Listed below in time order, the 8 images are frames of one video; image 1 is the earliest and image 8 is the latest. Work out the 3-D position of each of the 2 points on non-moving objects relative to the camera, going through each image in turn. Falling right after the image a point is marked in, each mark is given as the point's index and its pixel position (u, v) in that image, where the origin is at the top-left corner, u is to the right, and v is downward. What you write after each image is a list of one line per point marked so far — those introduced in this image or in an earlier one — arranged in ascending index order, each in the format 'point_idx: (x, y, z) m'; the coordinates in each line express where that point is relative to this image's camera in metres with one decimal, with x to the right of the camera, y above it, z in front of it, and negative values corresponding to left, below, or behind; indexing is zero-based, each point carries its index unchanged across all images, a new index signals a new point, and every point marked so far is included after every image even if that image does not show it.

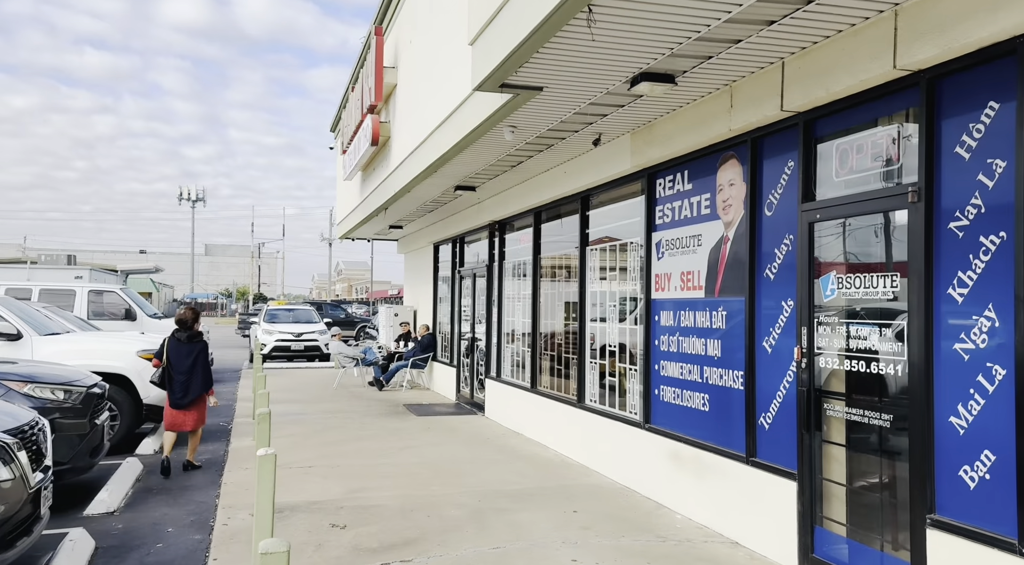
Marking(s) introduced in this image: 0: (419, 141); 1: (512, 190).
0: (-1.0, +1.7, +8.8) m
1: (0.0, +1.2, +9.6) m
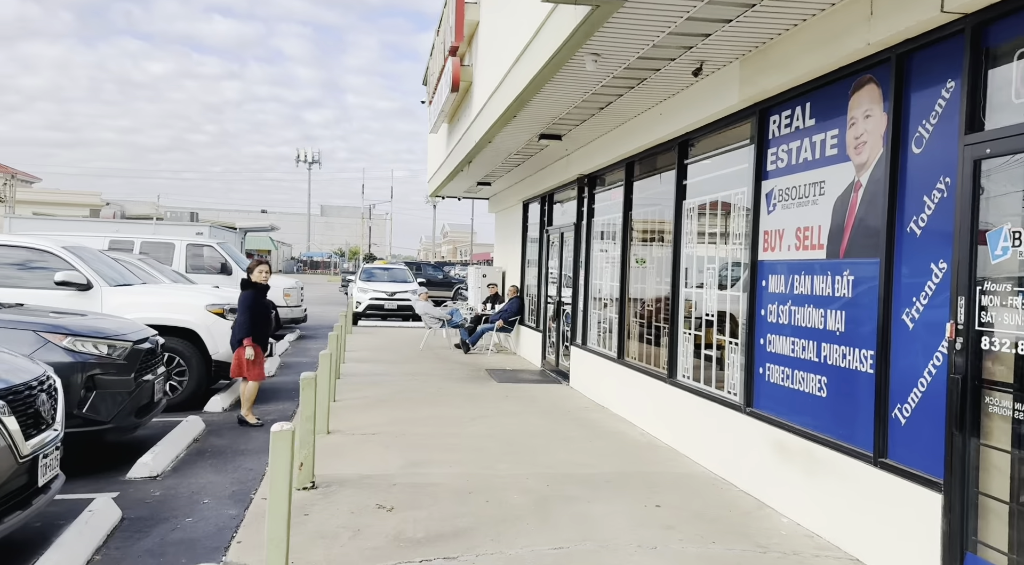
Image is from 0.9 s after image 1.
0: (-0.1, +2.1, +7.9) m
1: (+1.1, +1.7, +8.7) m
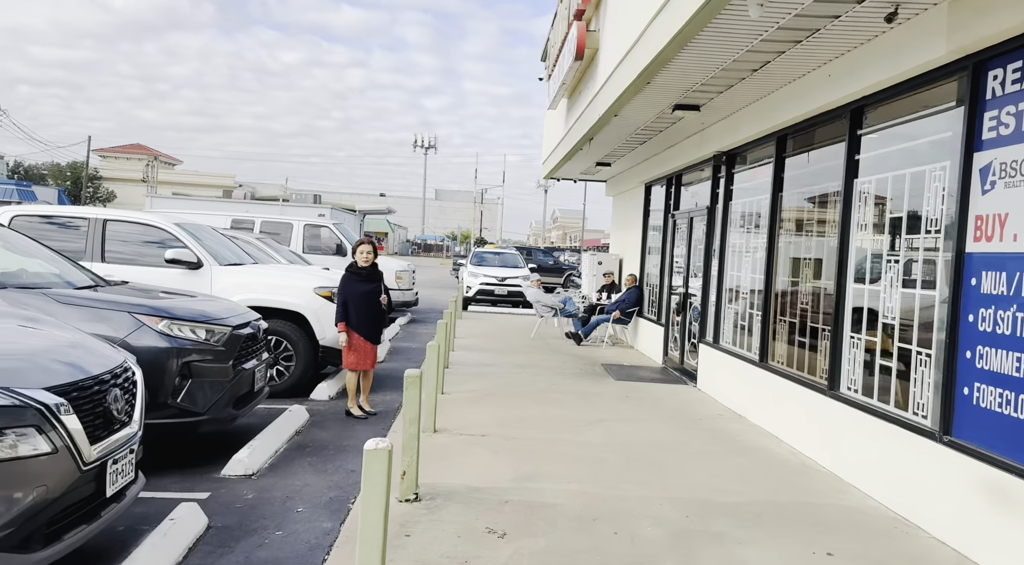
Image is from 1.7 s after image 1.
0: (+1.2, +2.2, +7.0) m
1: (+2.4, +1.8, +7.6) m
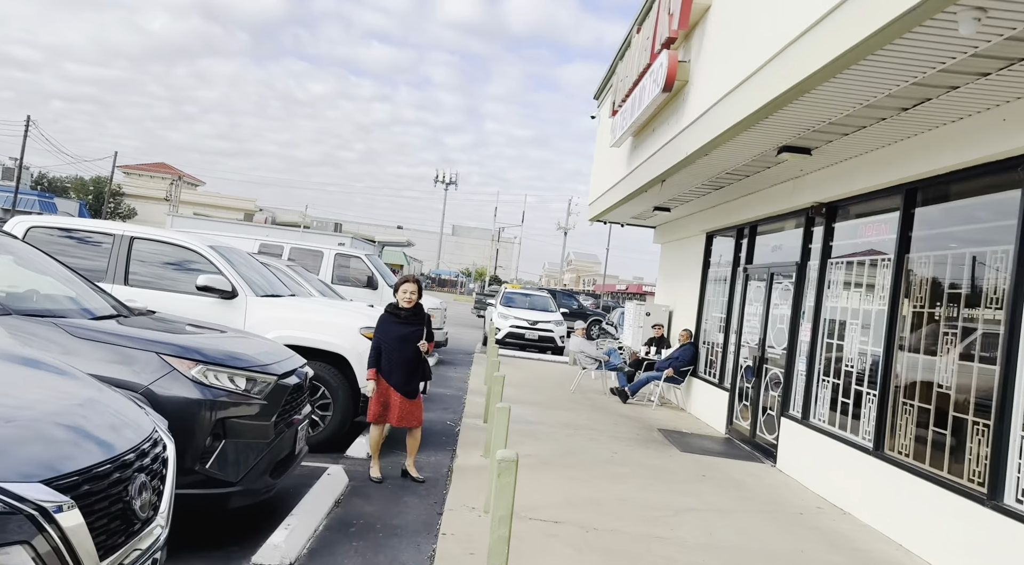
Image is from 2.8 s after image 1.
0: (+2.0, +1.7, +6.2) m
1: (+3.2, +1.1, +6.7) m
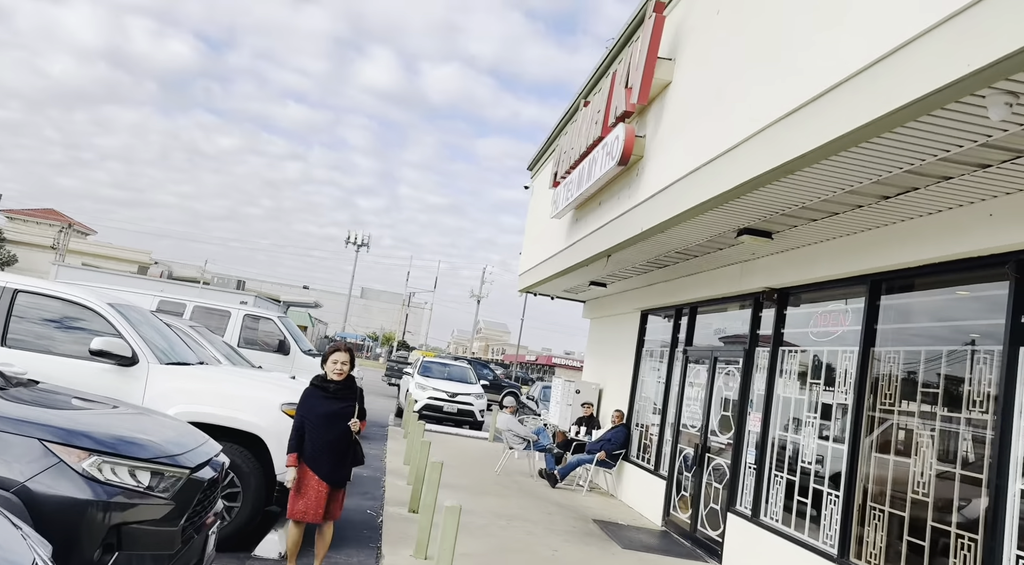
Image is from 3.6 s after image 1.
0: (+1.6, +1.0, +6.0) m
1: (+2.7, +0.3, +6.6) m
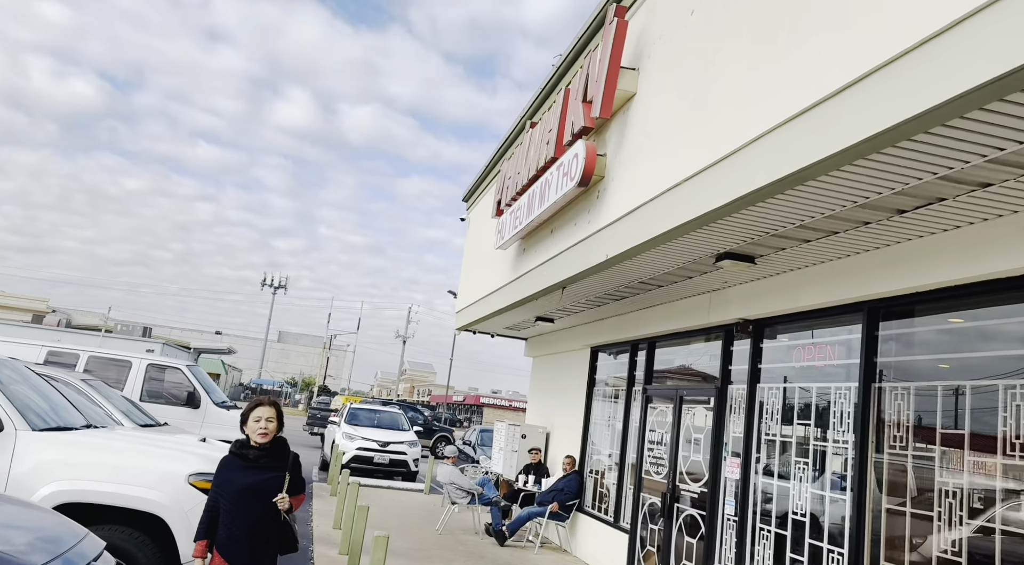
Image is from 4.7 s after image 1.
0: (+1.3, +0.8, +5.3) m
1: (+2.4, +0.1, +6.0) m
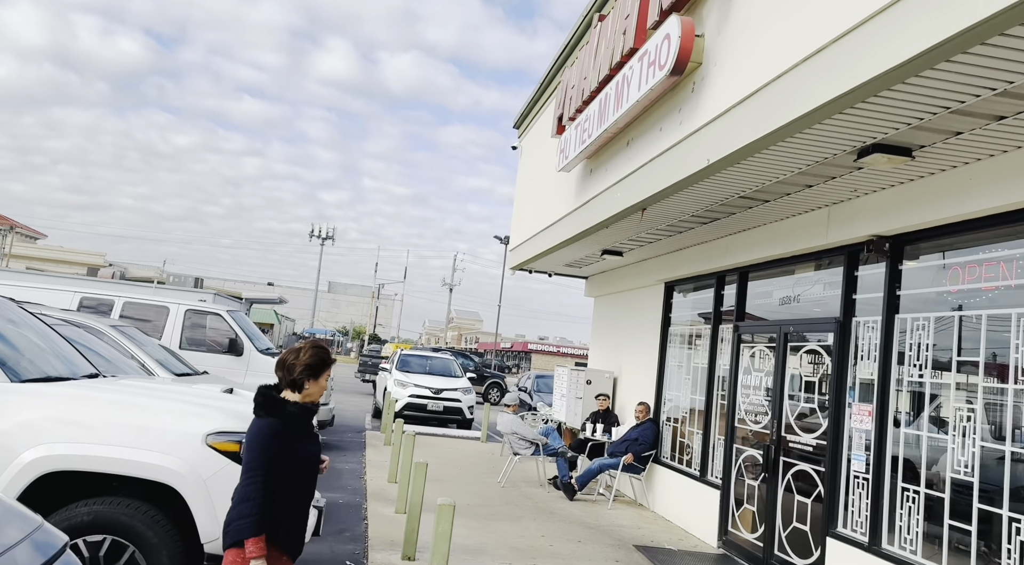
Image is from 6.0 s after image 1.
0: (+1.8, +1.4, +4.0) m
1: (+2.9, +0.7, +4.7) m
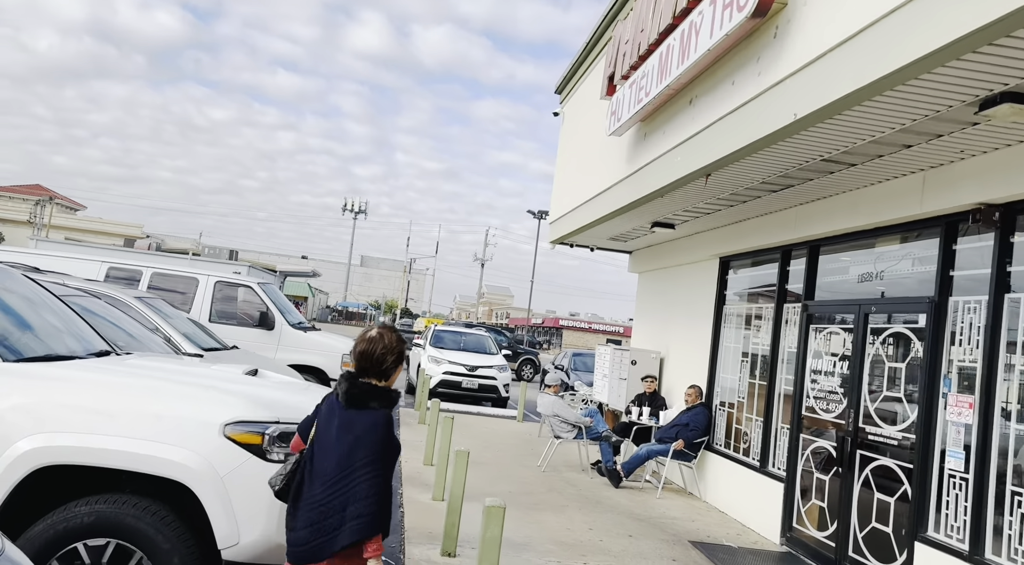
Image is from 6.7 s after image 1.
0: (+2.1, +1.5, +3.3) m
1: (+3.2, +0.9, +3.9) m
